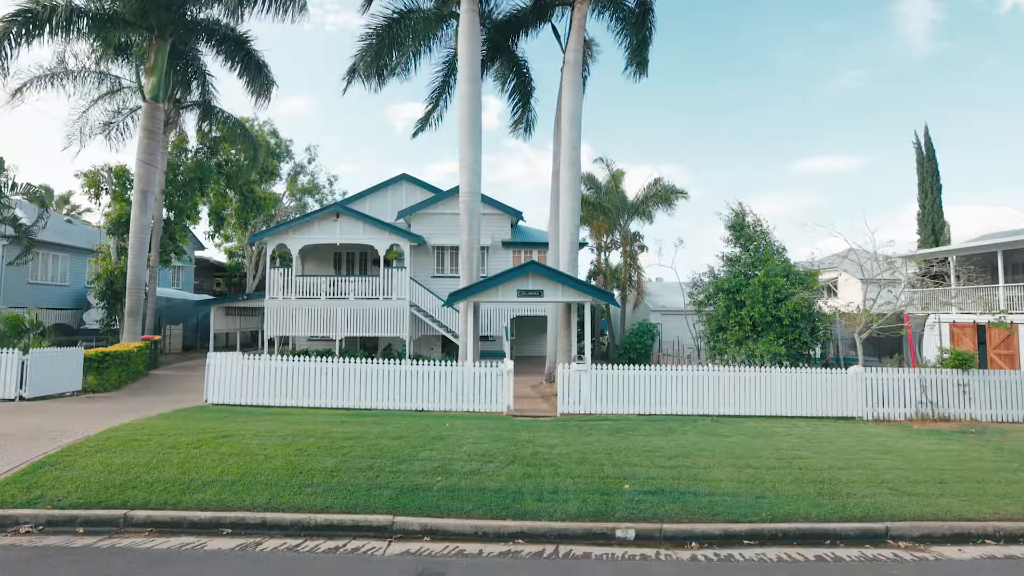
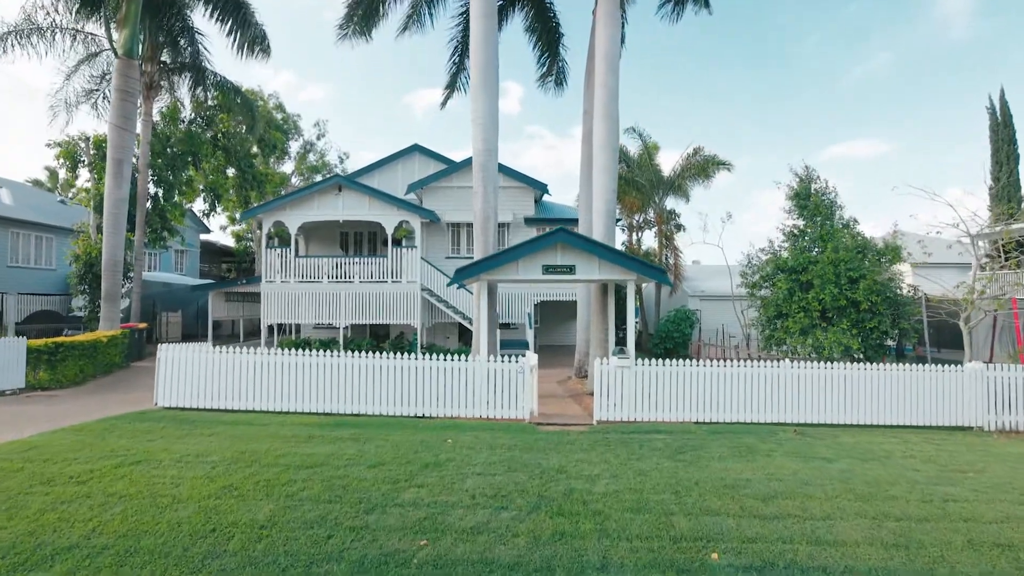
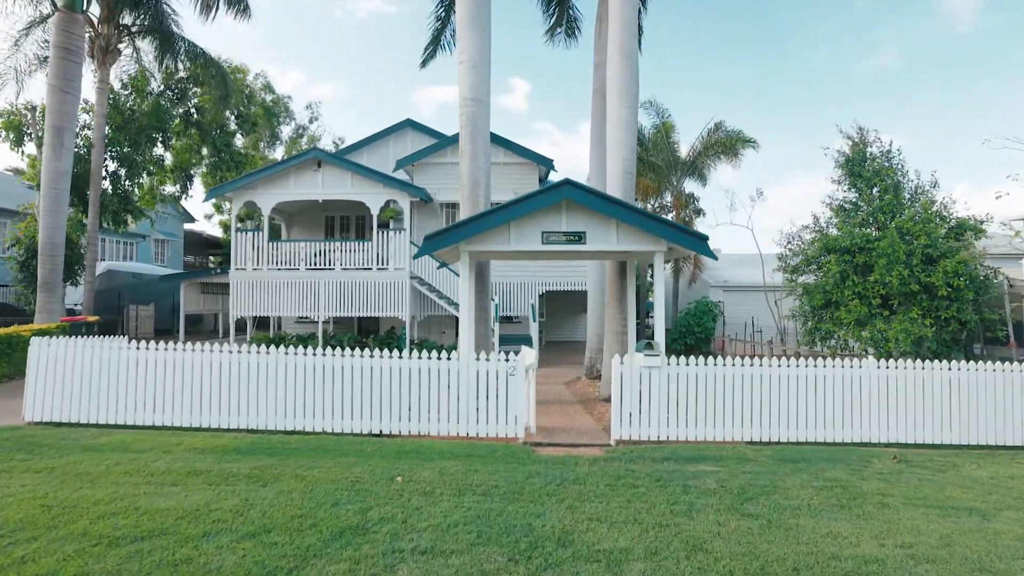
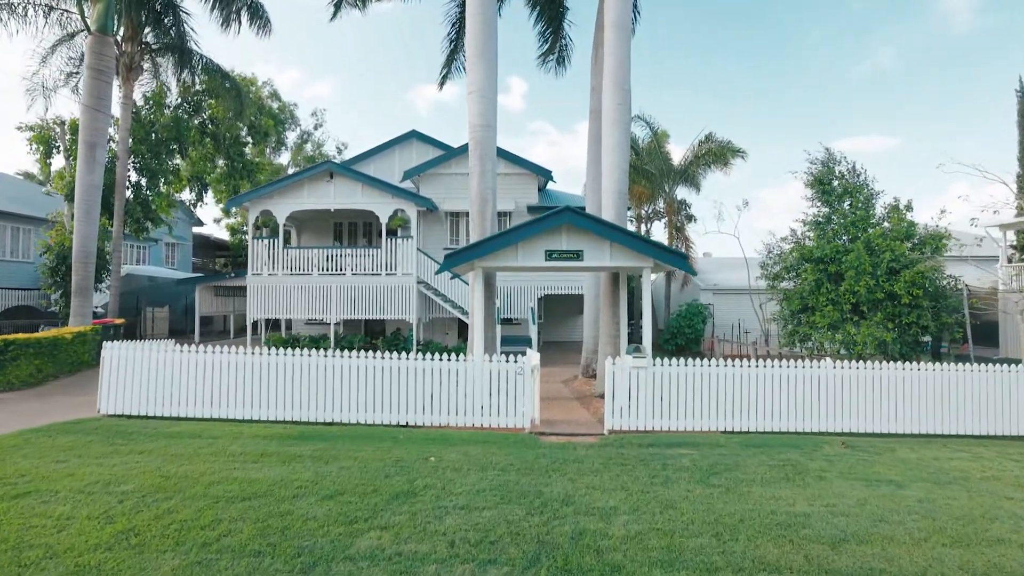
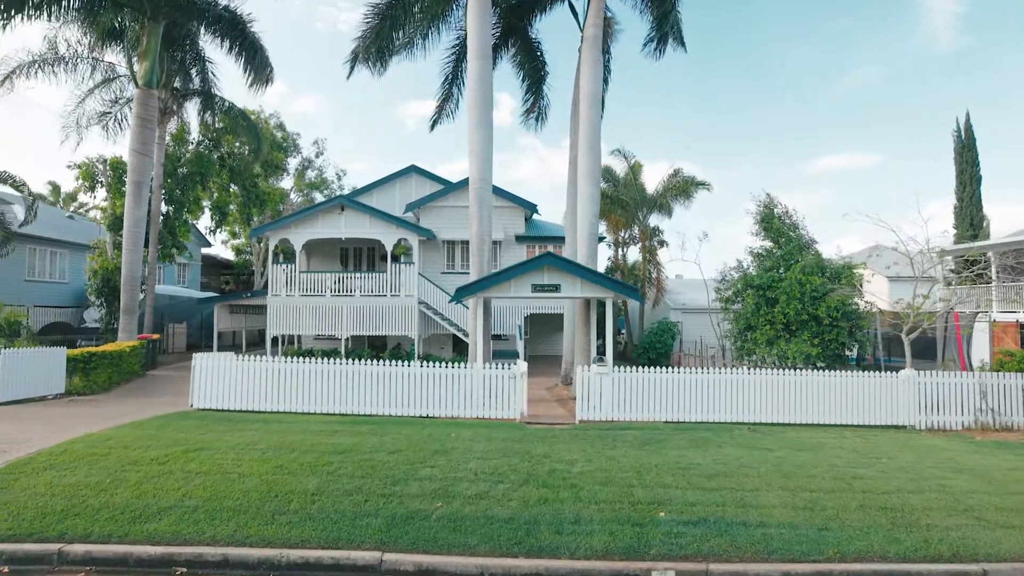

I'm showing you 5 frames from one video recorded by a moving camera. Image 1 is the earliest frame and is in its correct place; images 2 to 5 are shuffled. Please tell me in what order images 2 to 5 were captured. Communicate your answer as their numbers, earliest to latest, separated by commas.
5, 2, 4, 3
